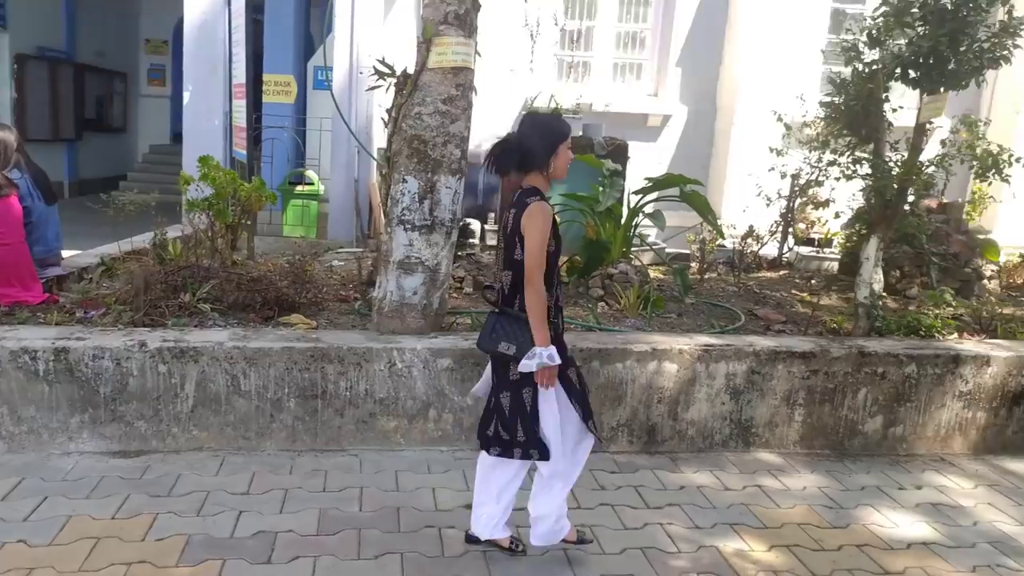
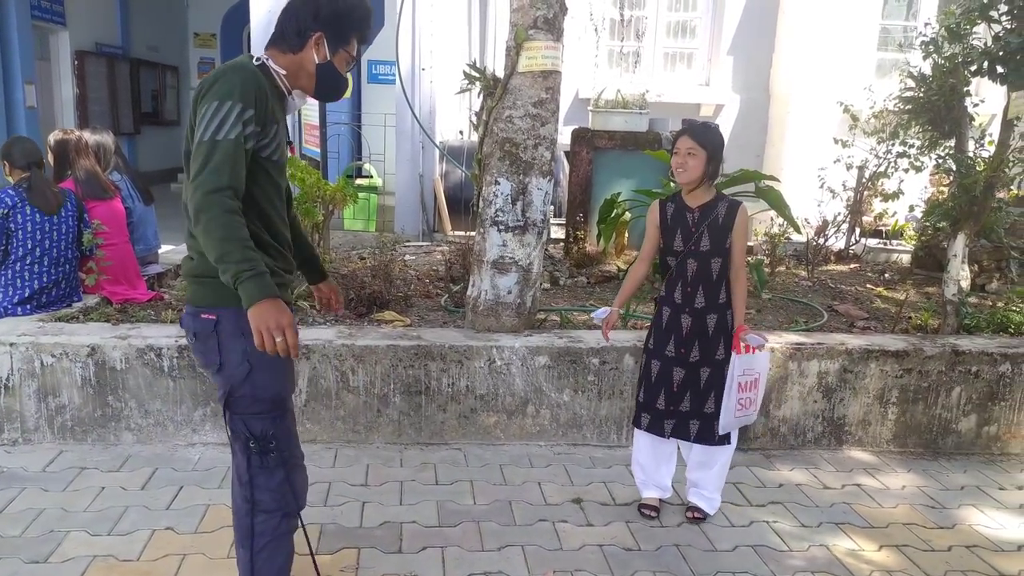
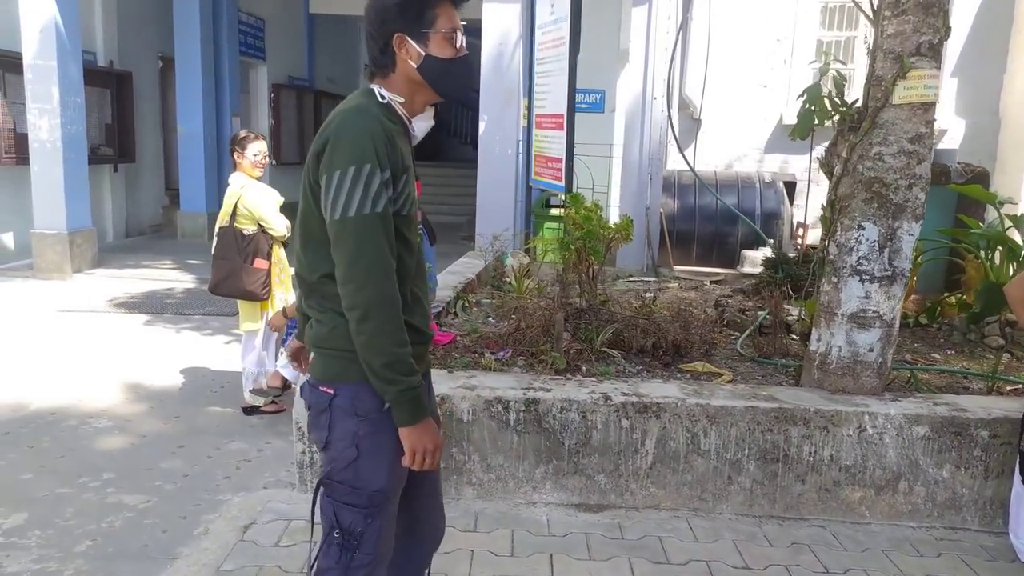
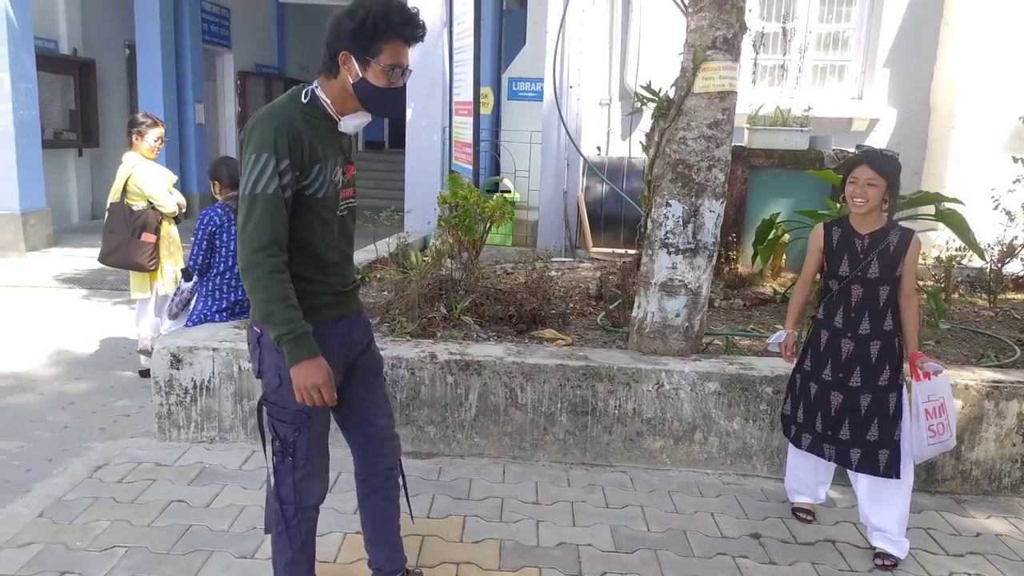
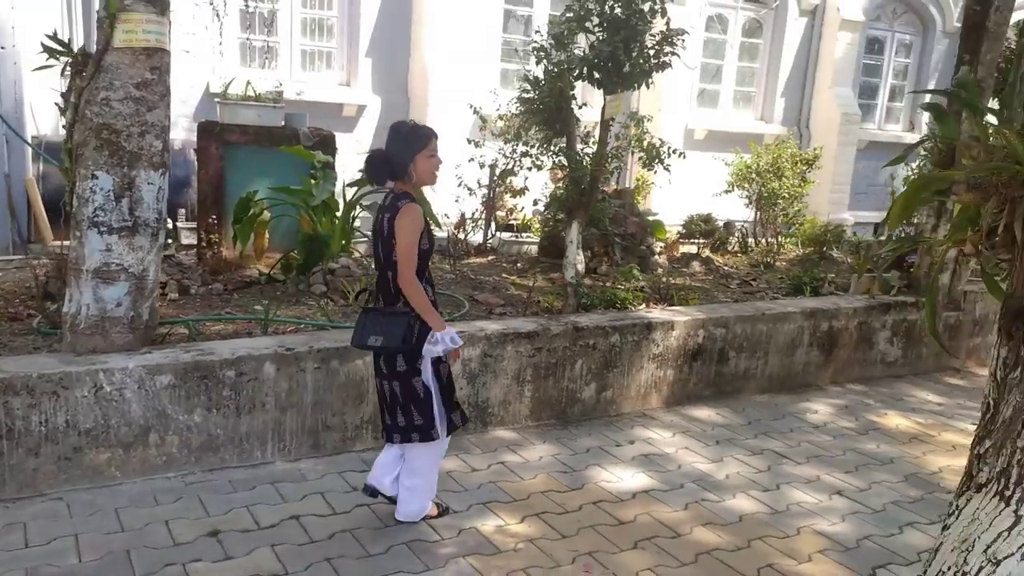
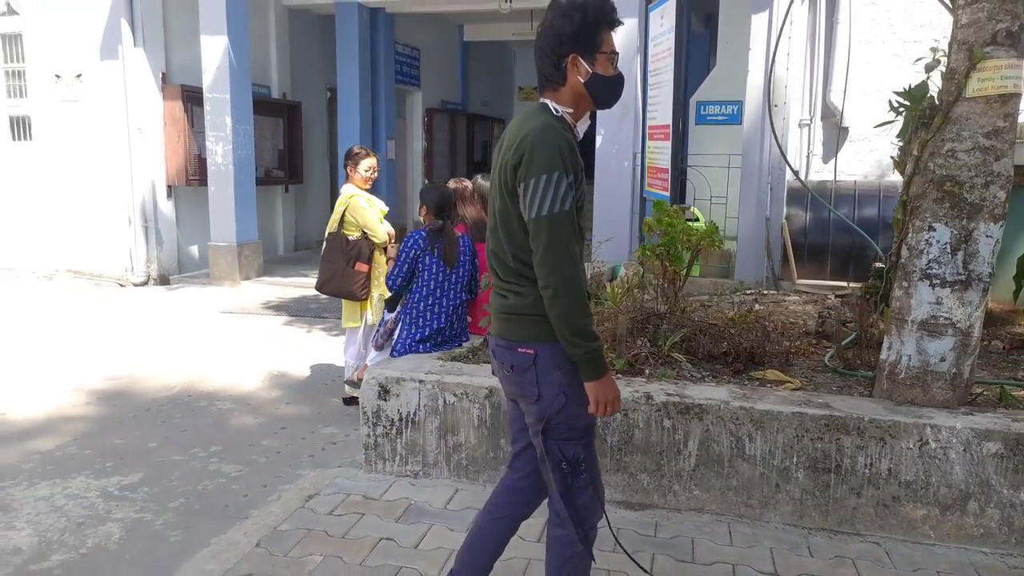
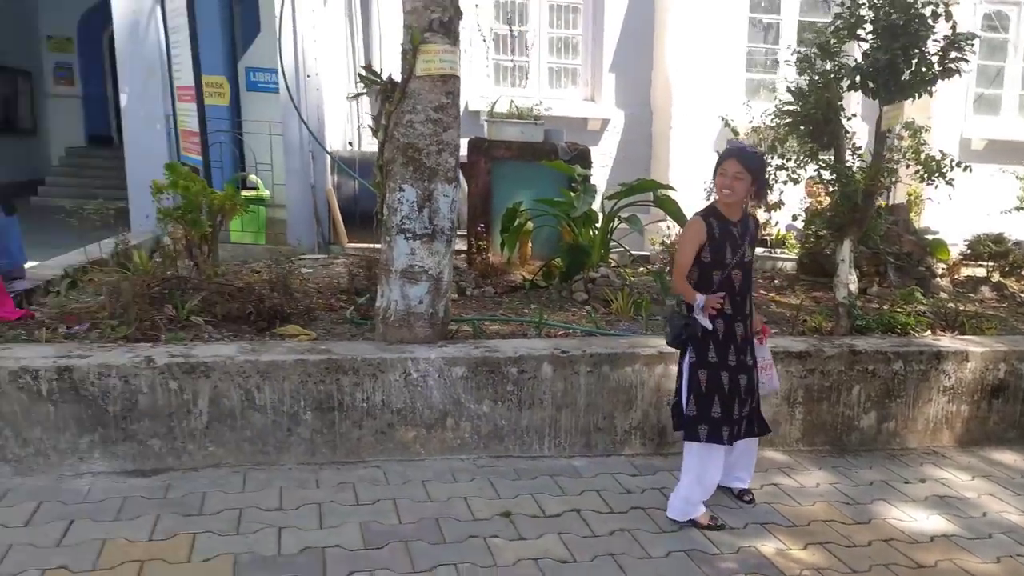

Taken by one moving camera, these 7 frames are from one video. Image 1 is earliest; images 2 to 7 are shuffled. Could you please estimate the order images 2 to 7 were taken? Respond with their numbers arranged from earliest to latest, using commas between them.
5, 7, 2, 4, 3, 6
